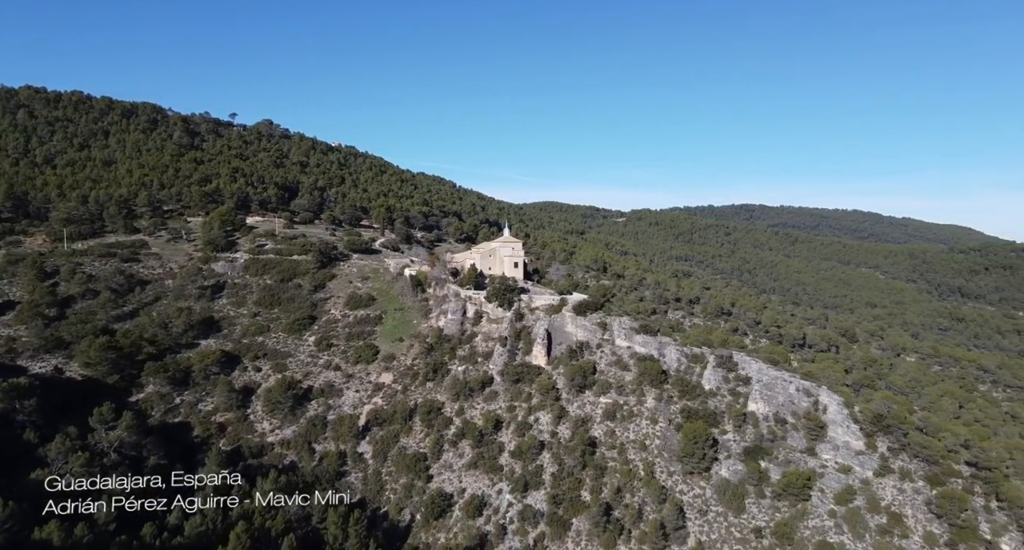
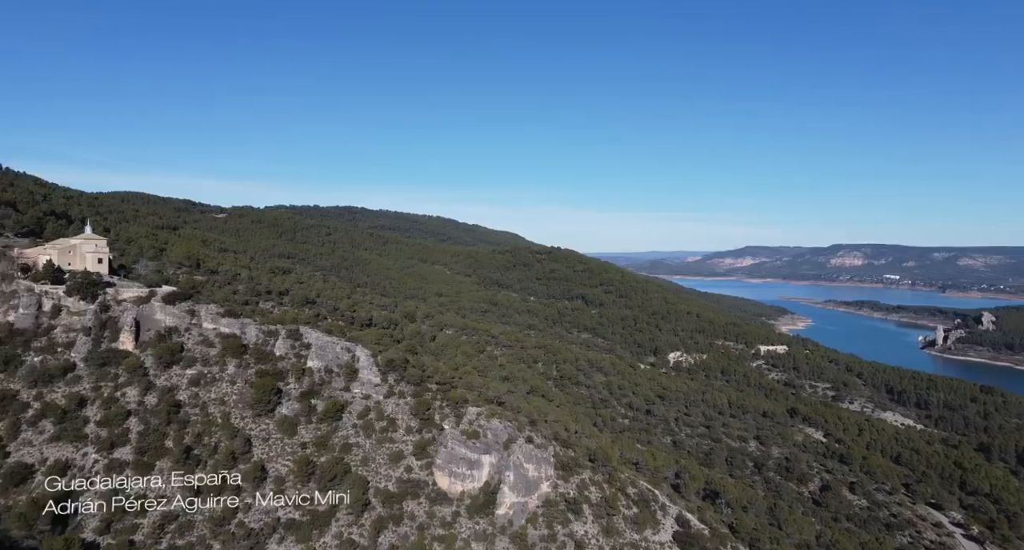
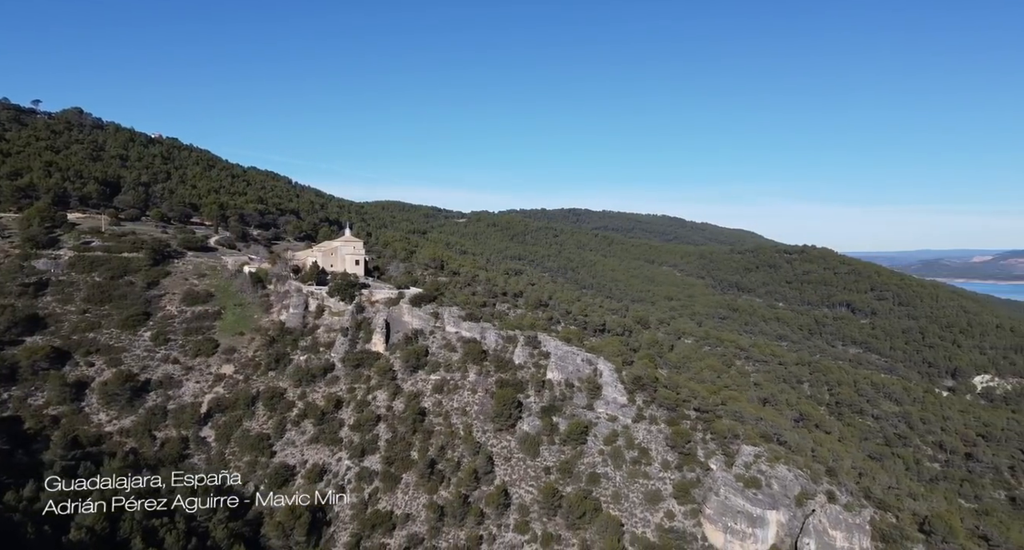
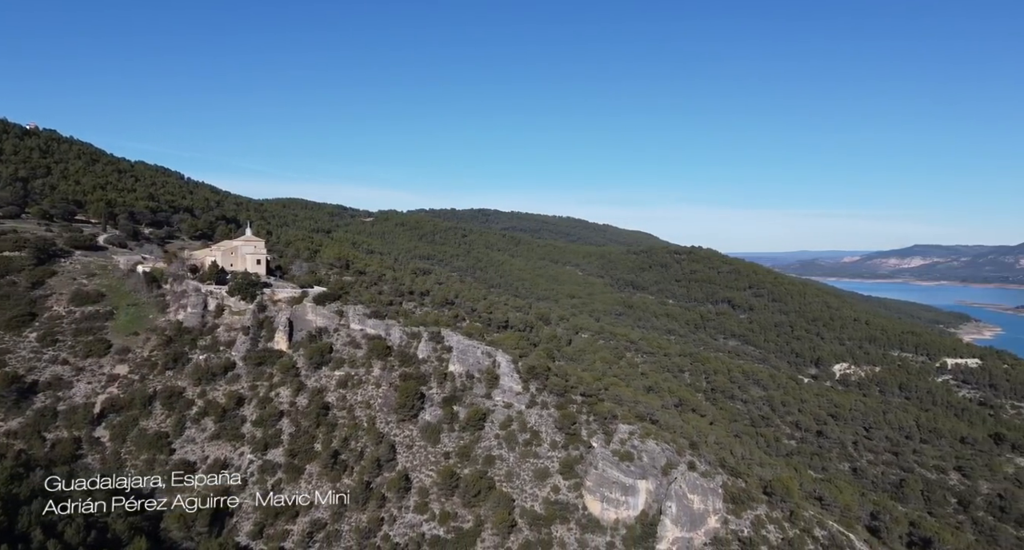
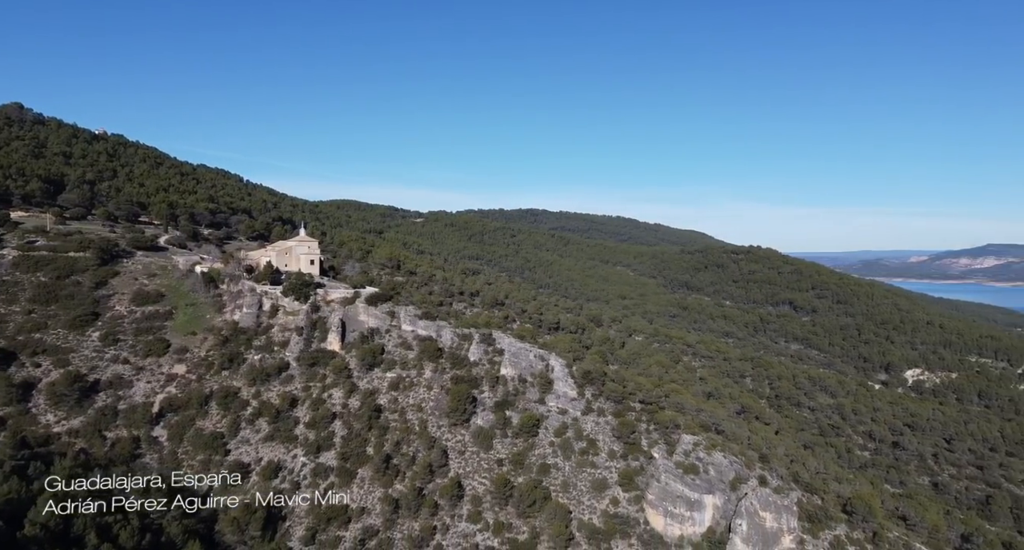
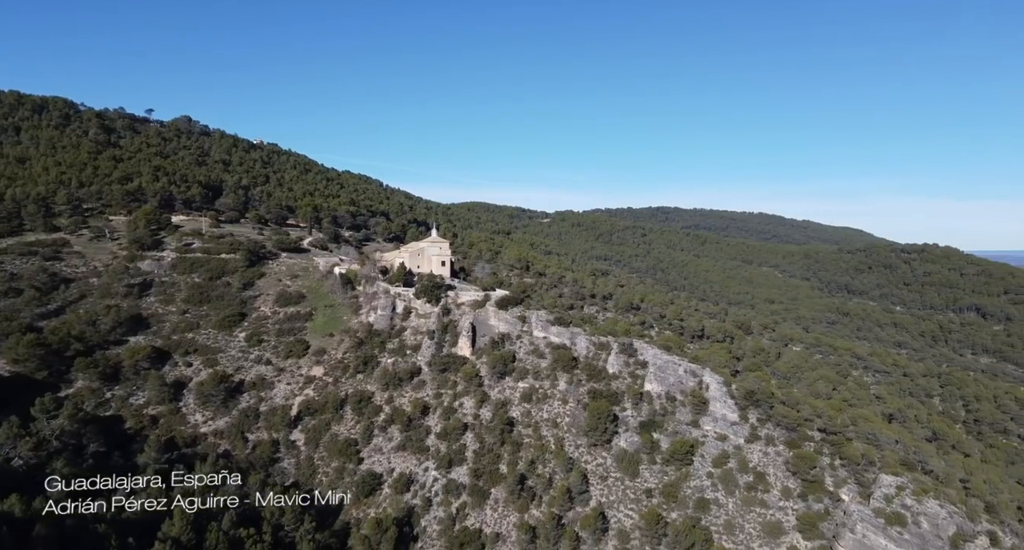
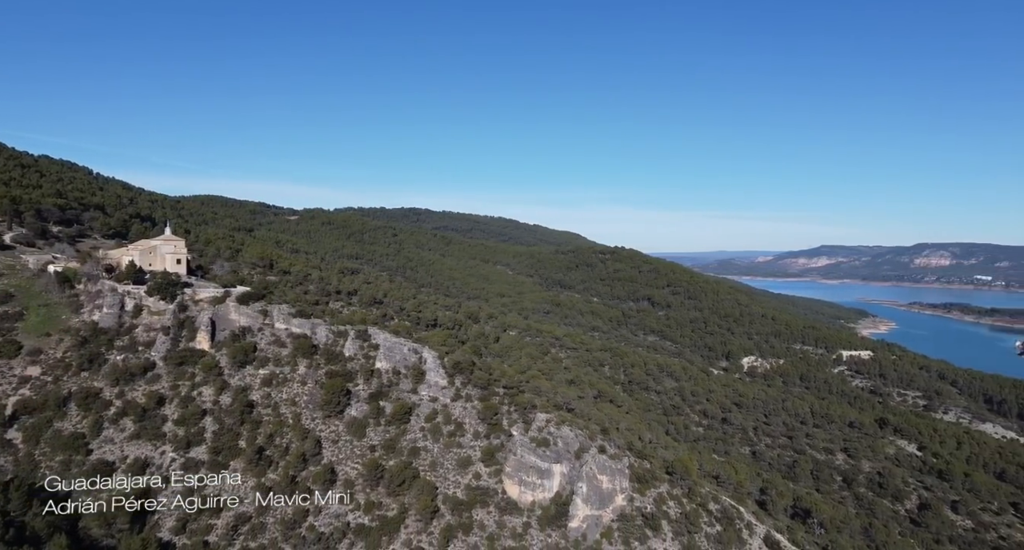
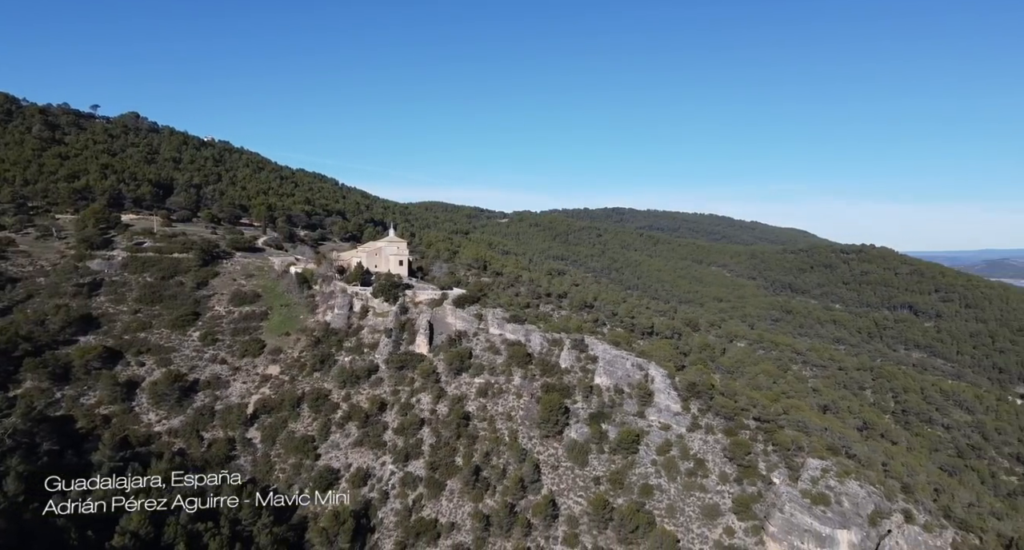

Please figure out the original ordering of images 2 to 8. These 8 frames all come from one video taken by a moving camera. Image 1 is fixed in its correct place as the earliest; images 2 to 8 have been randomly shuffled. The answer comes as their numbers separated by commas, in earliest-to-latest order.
6, 8, 3, 5, 4, 7, 2
